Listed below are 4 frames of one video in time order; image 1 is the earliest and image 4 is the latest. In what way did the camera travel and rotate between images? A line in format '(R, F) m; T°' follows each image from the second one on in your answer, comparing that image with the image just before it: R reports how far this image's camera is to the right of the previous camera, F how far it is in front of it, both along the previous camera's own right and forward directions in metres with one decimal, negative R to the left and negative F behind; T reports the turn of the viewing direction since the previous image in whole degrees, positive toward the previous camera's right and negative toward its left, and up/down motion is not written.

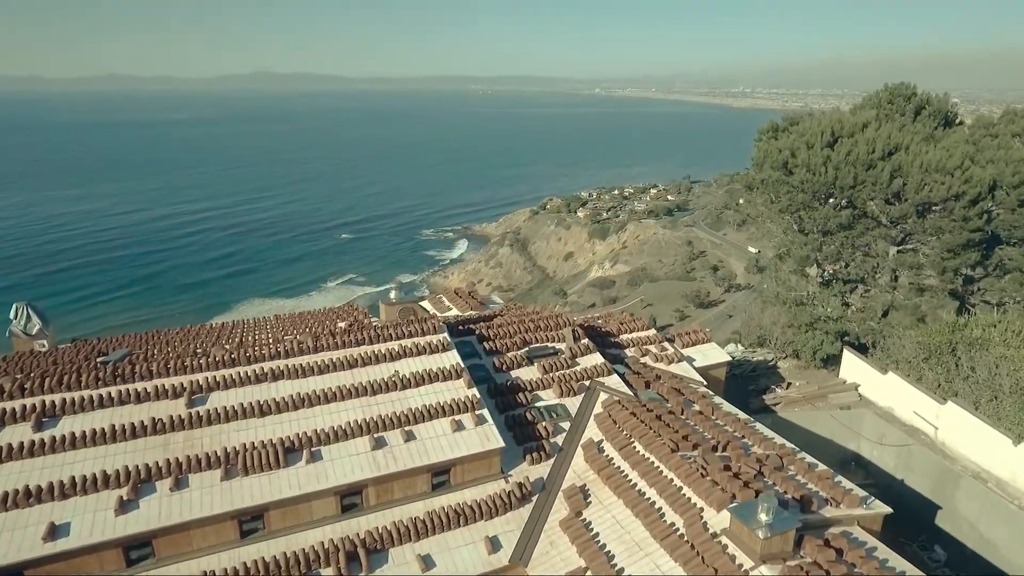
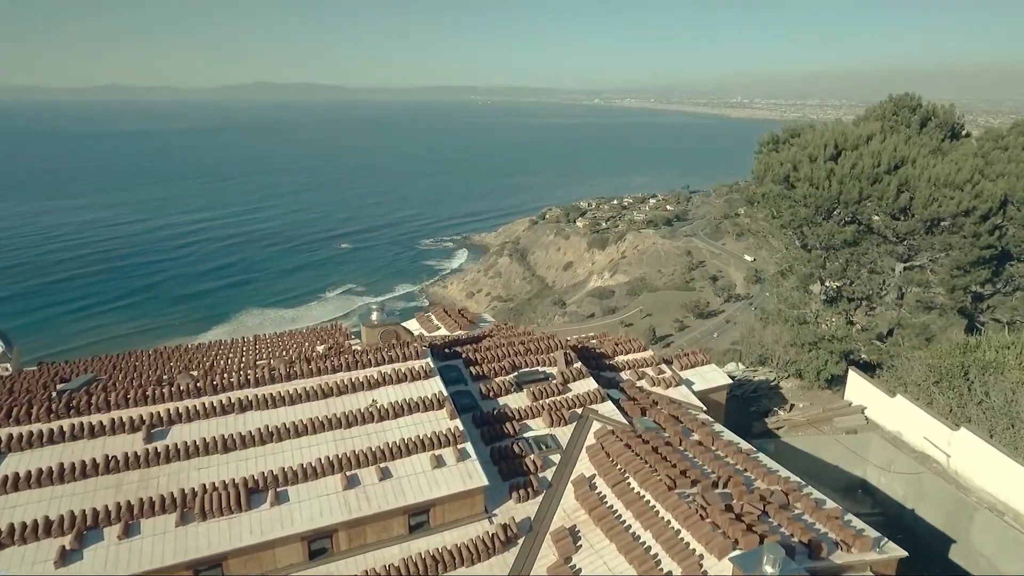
(+0.4, +1.1) m; 0°
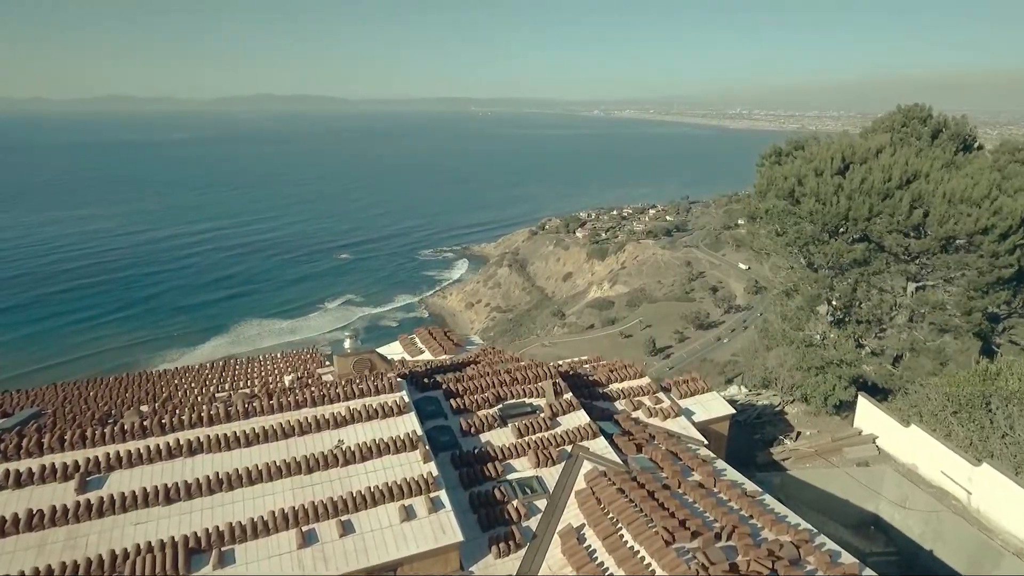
(+0.5, +1.6) m; 0°
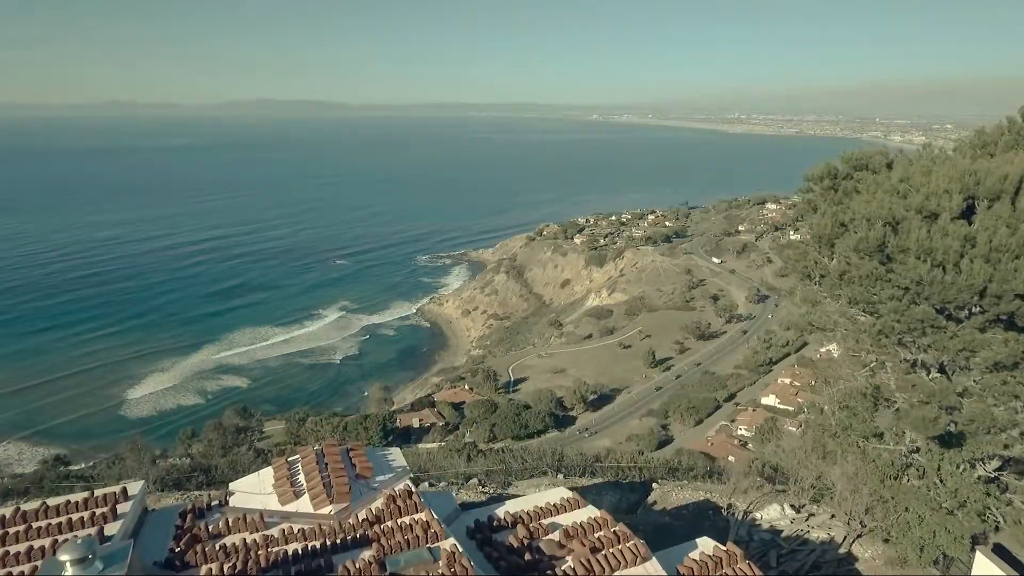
(+1.8, +9.2) m; 0°
